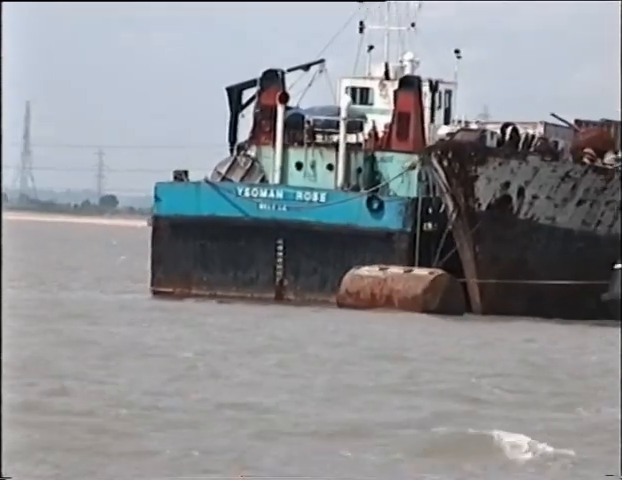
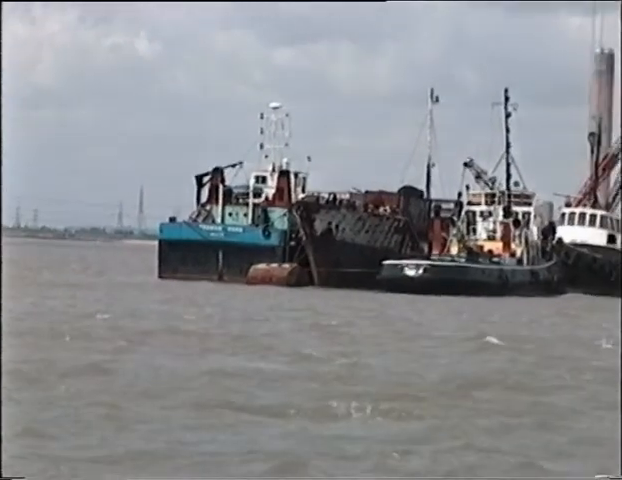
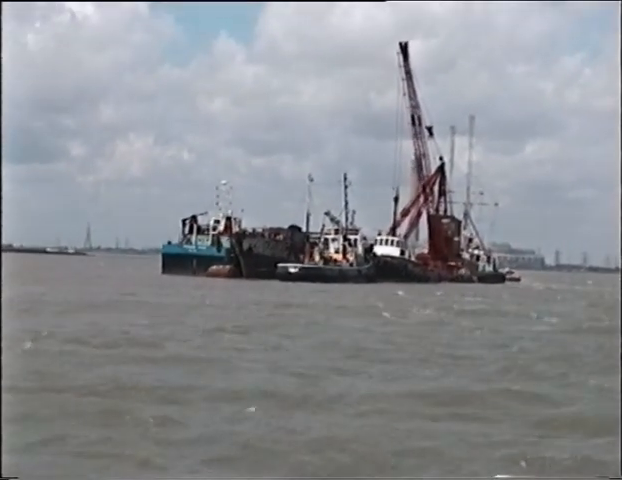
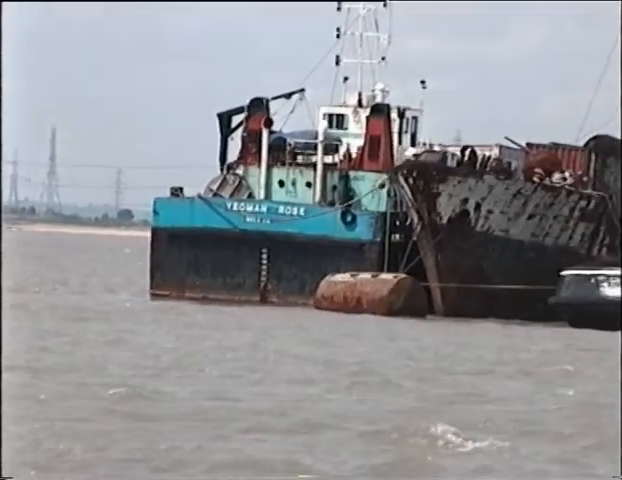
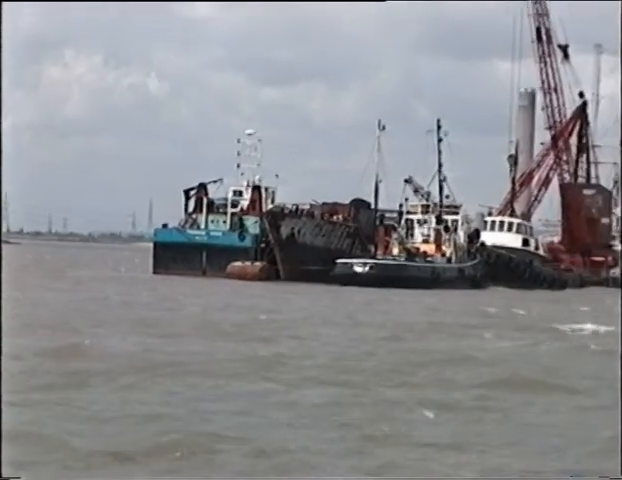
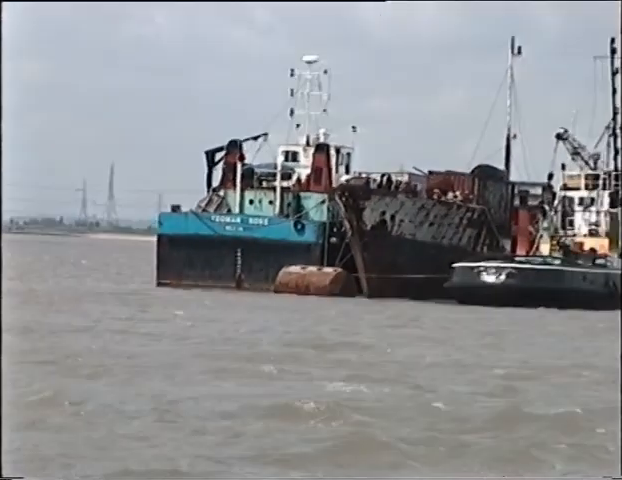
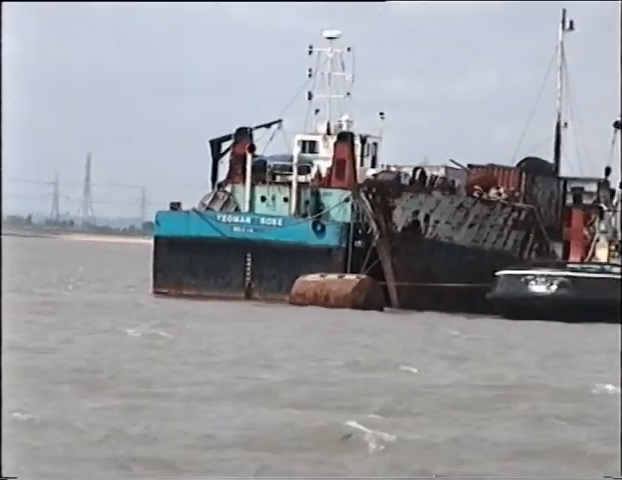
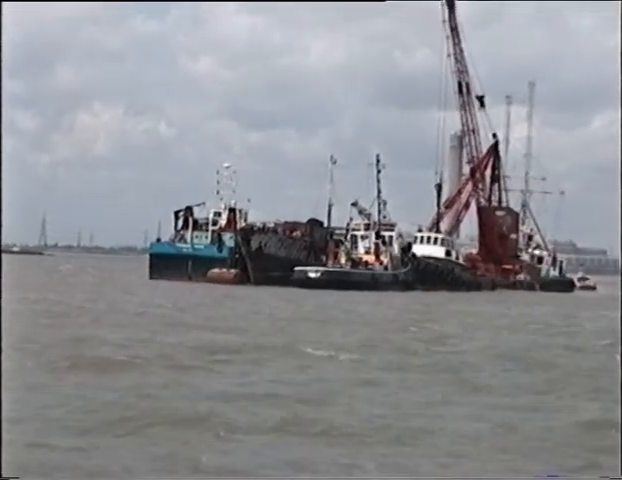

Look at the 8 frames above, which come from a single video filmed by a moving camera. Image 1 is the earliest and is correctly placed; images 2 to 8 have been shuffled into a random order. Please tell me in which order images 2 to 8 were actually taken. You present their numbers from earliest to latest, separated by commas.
4, 7, 6, 2, 5, 8, 3
